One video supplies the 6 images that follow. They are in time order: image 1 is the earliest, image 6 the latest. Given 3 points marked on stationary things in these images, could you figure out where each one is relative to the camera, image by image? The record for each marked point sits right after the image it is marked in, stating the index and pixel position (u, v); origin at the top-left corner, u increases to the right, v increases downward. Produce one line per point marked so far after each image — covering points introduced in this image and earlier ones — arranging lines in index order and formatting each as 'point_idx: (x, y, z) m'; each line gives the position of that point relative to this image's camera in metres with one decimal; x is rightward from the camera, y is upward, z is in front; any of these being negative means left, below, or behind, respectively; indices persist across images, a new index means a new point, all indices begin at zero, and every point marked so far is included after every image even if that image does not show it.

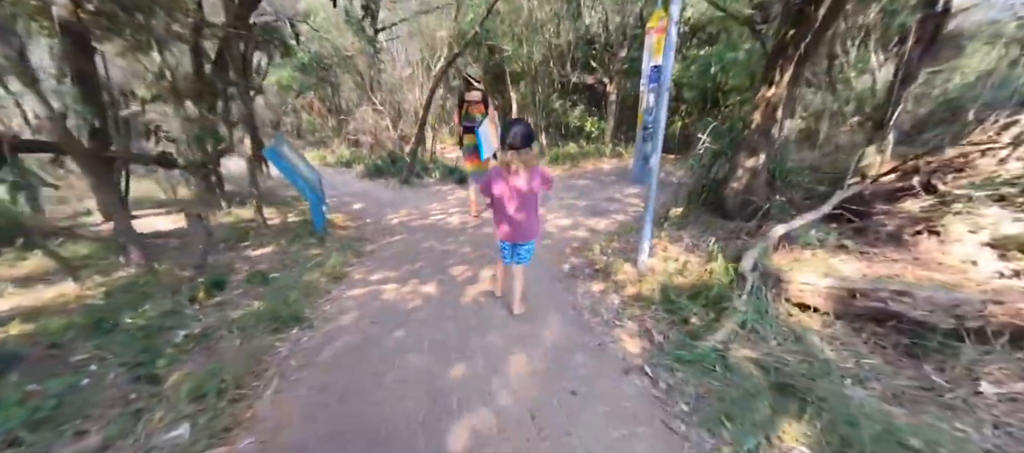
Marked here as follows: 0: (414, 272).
0: (-0.9, -0.4, +3.3) m
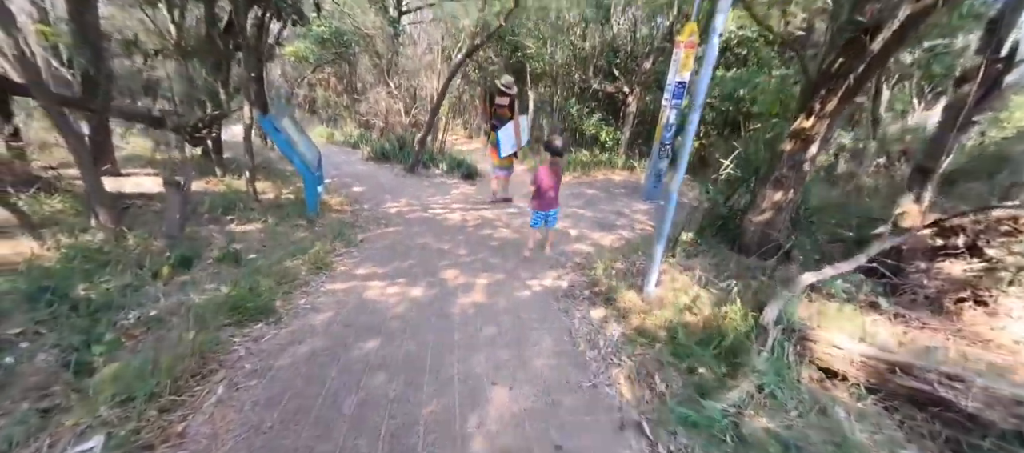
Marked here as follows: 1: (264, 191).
0: (-0.9, -0.4, +3.1) m
1: (-3.4, +0.5, +5.0) m
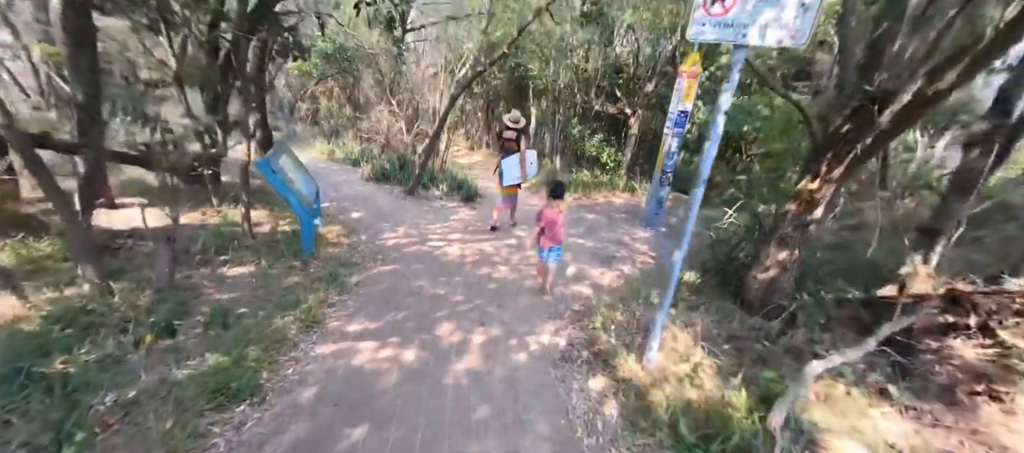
0: (-1.0, -0.8, +3.0) m
1: (-3.4, 0.0, +4.9) m
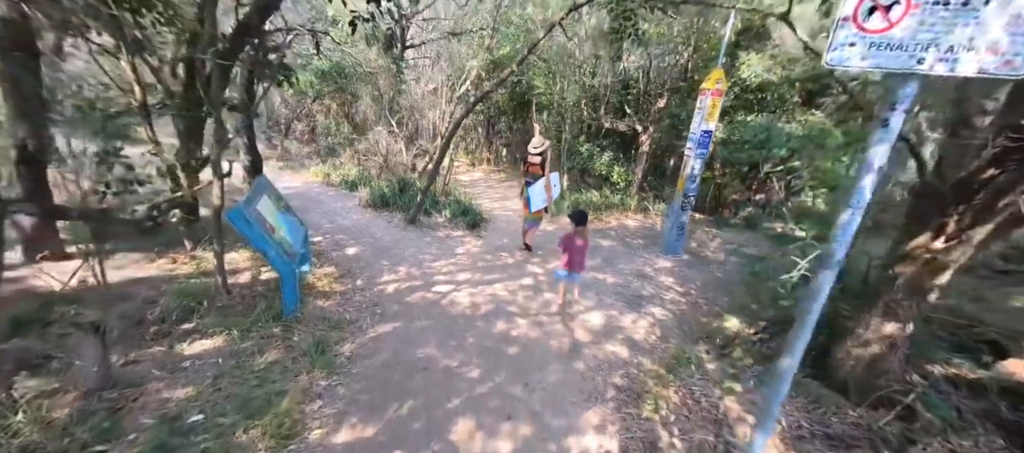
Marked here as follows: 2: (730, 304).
0: (-0.7, -1.3, +2.3) m
1: (-3.2, -0.5, +4.3) m
2: (+3.4, -1.2, +5.6) m
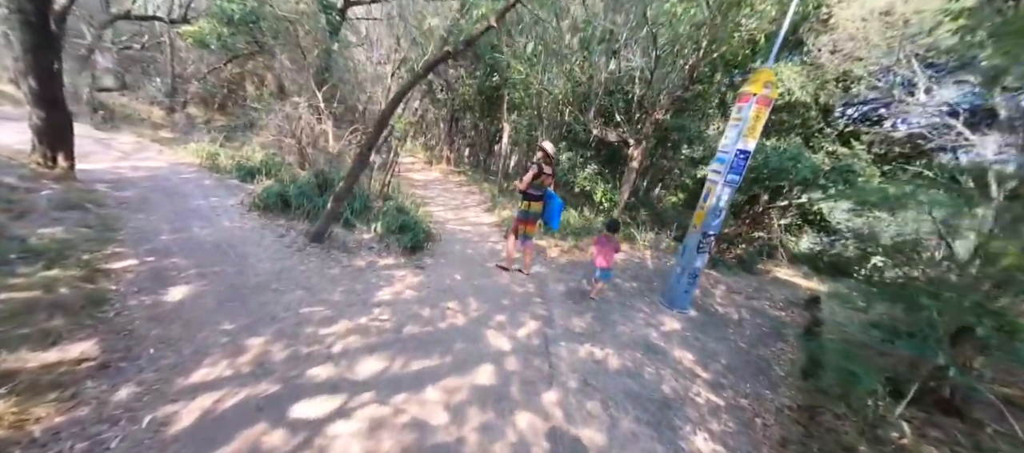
0: (-0.8, -1.6, -0.1) m
1: (-3.5, -0.7, +1.6) m
2: (+2.8, -1.9, +3.6) m
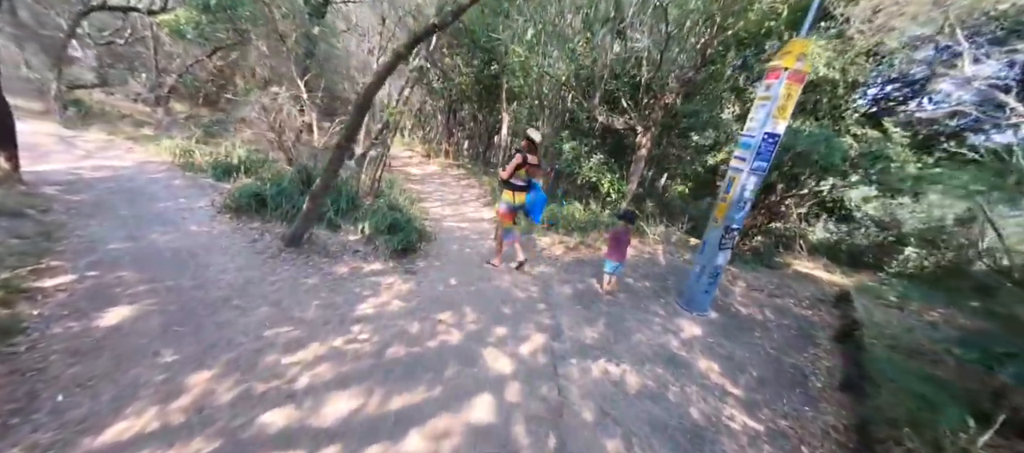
0: (-0.8, -1.8, -0.6) m
1: (-3.5, -0.8, +1.1) m
2: (+2.9, -1.9, +3.1) m
